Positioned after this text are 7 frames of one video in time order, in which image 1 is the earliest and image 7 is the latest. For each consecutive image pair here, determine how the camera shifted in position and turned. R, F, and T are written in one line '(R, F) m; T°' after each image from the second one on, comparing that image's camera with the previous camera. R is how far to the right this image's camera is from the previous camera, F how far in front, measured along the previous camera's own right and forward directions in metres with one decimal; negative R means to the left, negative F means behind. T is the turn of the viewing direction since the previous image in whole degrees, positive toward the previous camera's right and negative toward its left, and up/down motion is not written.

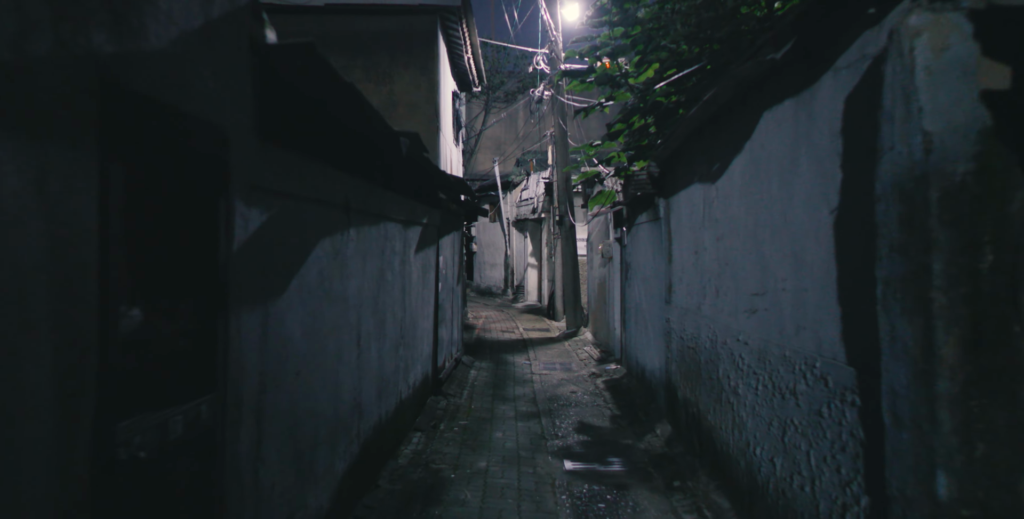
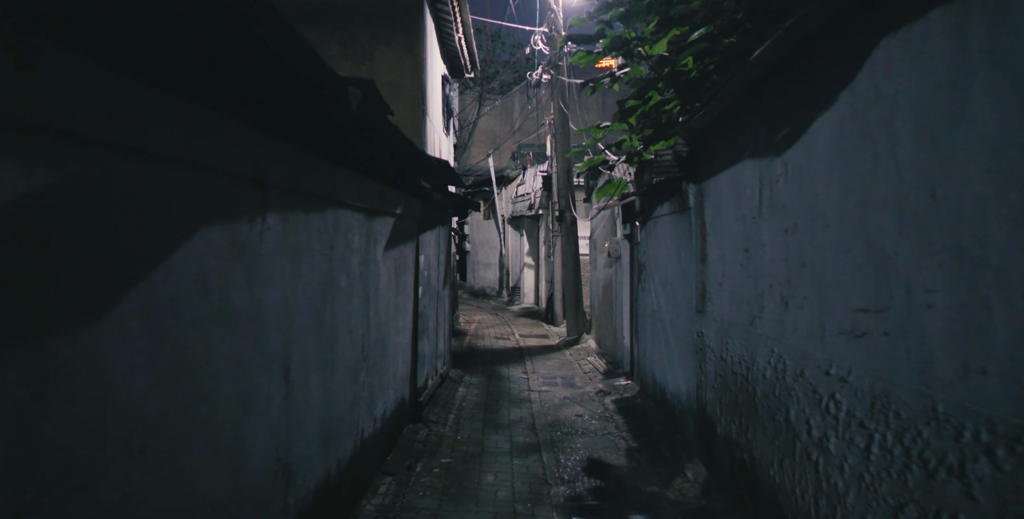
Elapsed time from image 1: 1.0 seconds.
(0.0, +1.4) m; 0°
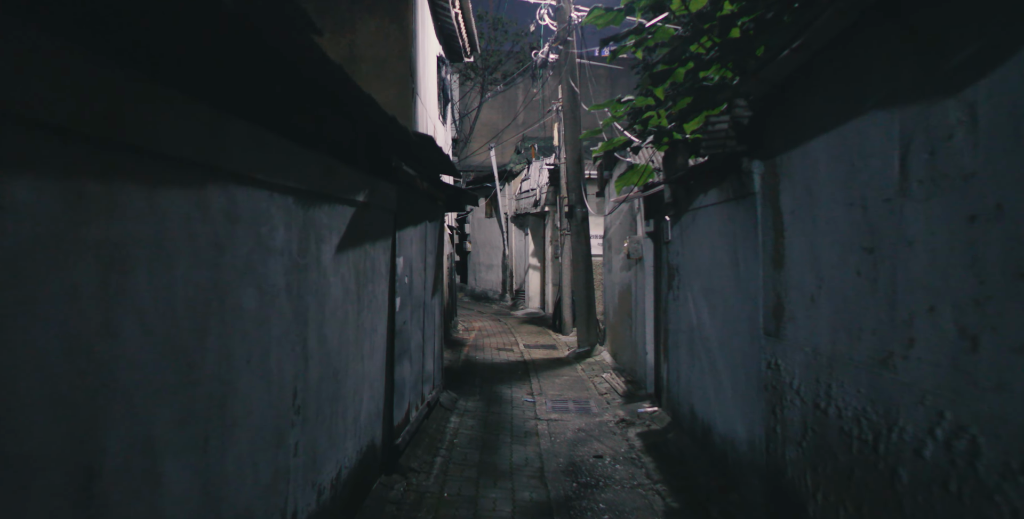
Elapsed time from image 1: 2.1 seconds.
(0.0, +1.6) m; 0°
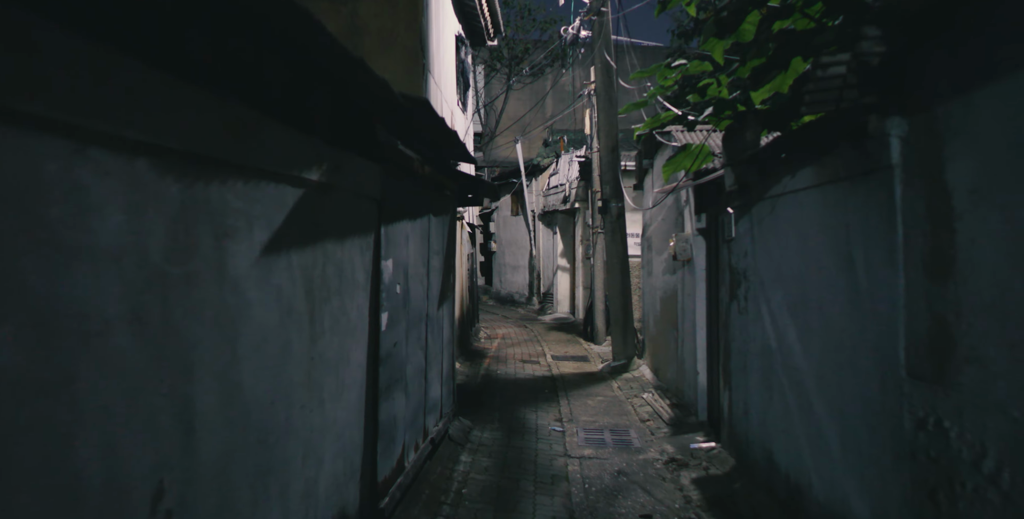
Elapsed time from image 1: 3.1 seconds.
(0.0, +1.4) m; -3°
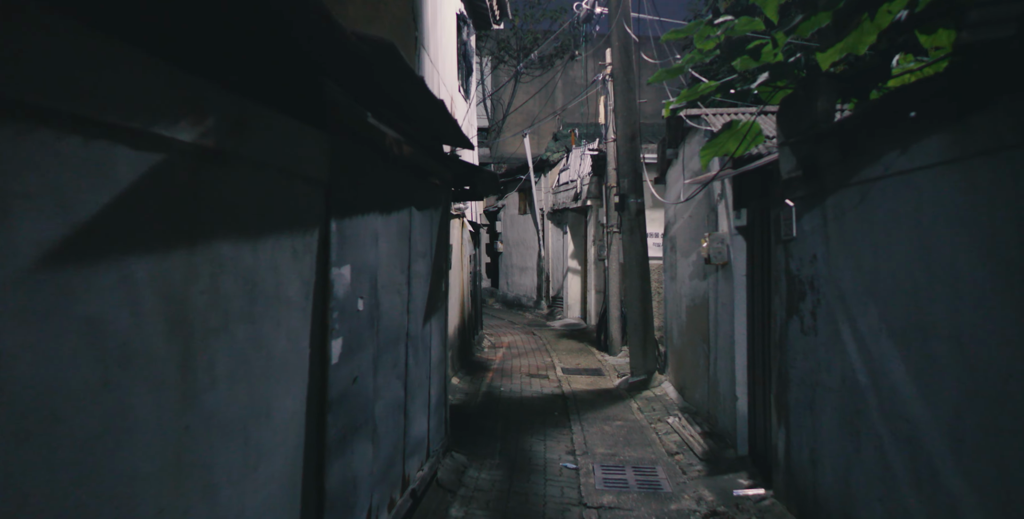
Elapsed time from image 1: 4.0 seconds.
(0.0, +1.2) m; -1°
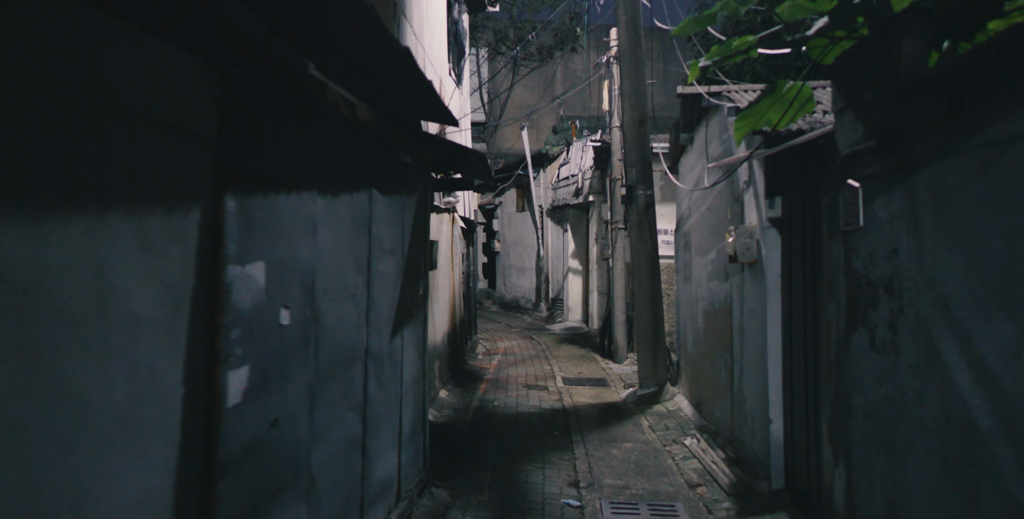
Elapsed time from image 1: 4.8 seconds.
(+0.1, +1.0) m; 0°
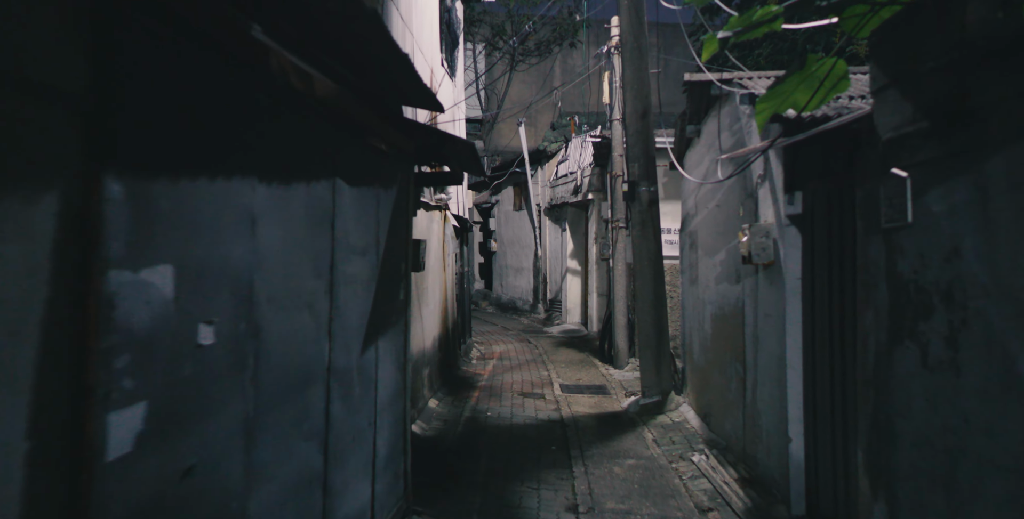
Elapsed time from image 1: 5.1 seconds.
(+0.1, +0.6) m; 0°
